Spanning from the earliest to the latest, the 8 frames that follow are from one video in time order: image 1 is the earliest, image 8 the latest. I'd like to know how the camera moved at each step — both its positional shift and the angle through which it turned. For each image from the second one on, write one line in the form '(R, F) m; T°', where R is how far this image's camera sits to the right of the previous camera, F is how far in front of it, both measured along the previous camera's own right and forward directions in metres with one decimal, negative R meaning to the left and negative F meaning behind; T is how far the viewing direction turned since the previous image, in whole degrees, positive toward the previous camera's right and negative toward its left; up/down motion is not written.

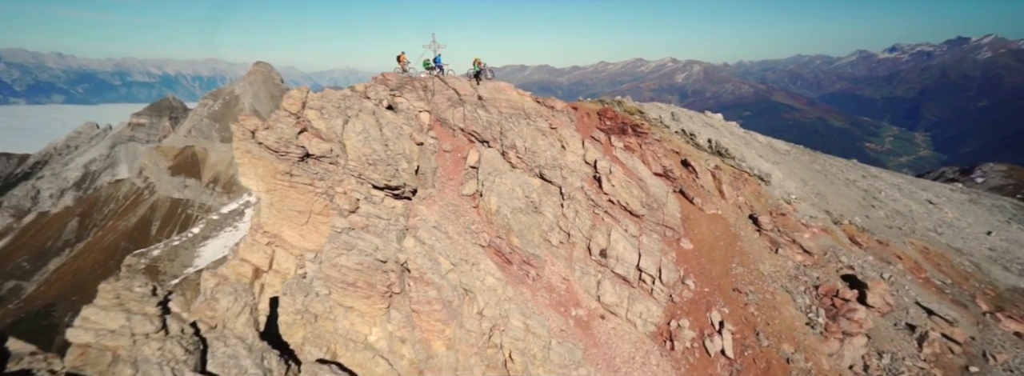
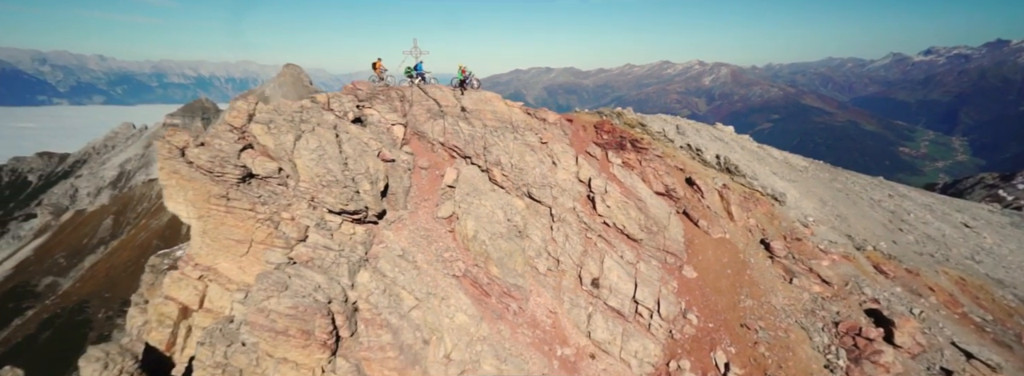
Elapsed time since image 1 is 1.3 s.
(+2.2, +2.9) m; -2°
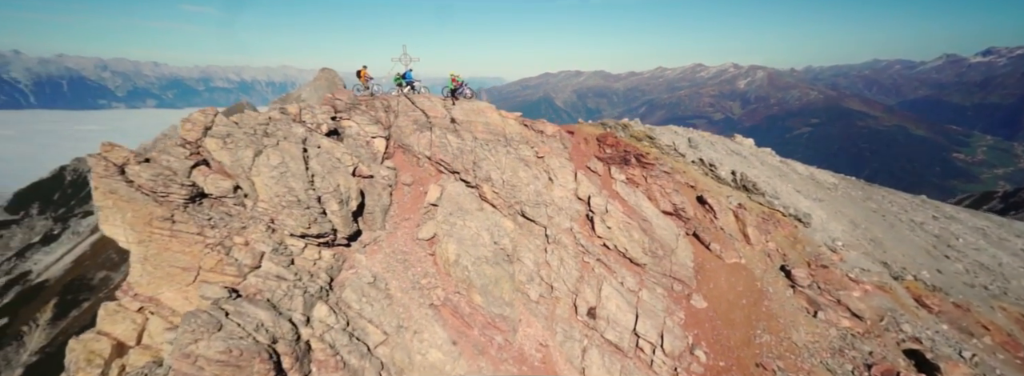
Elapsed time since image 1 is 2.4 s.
(+2.0, +2.4) m; -3°
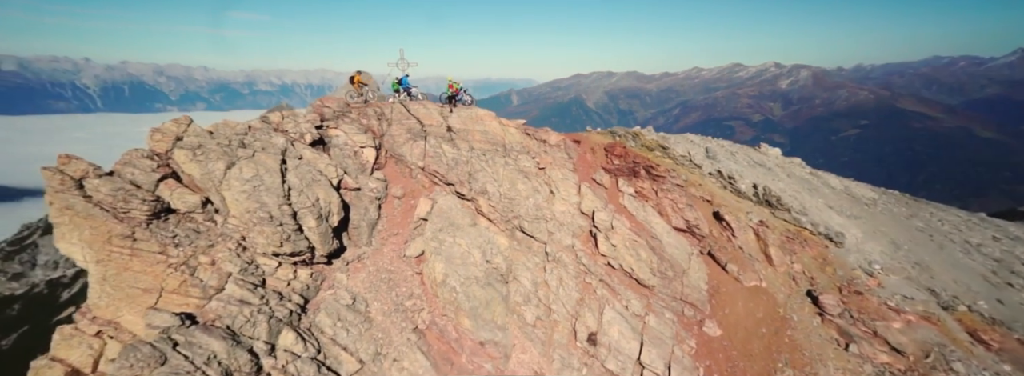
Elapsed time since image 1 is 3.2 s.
(+1.6, +1.8) m; -3°
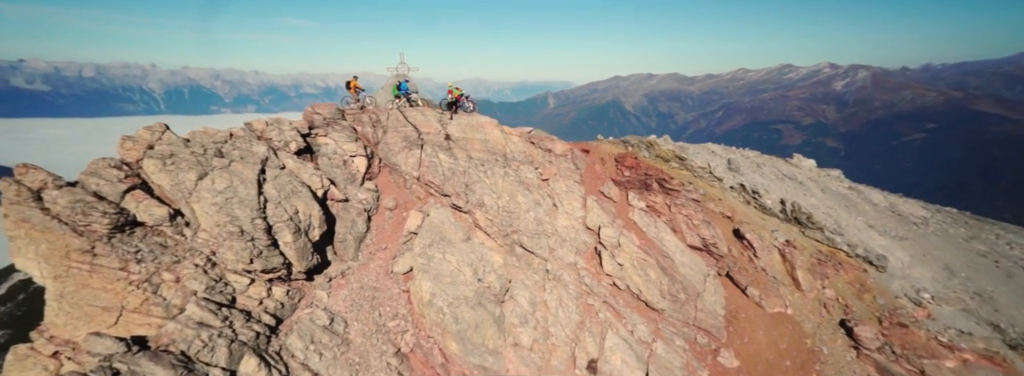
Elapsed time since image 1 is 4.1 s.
(+1.5, +1.8) m; -3°
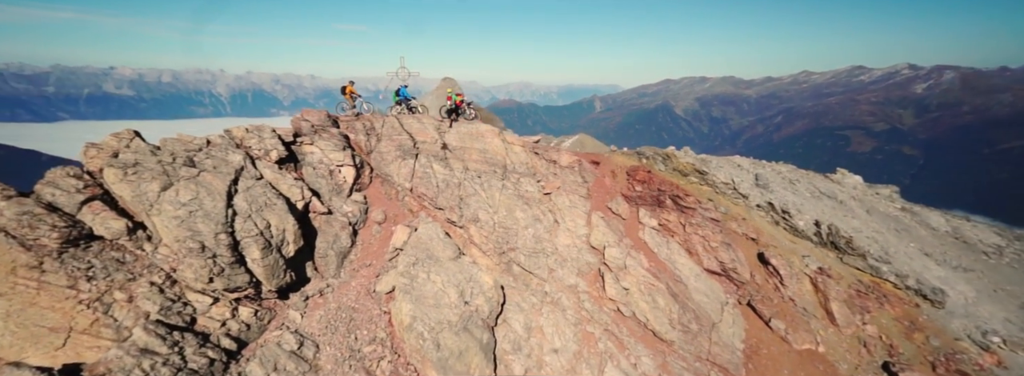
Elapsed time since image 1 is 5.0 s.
(+1.6, +2.0) m; -3°
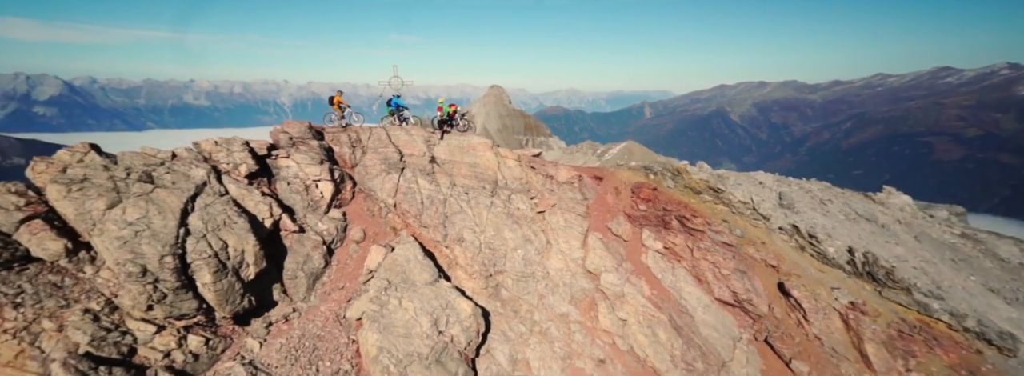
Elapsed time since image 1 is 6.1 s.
(+2.0, +1.9) m; -3°
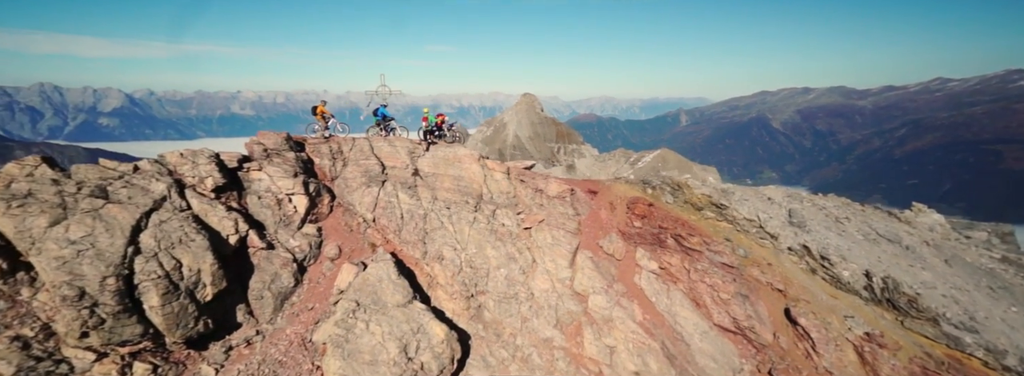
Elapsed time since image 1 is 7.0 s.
(+1.6, +1.3) m; -2°
